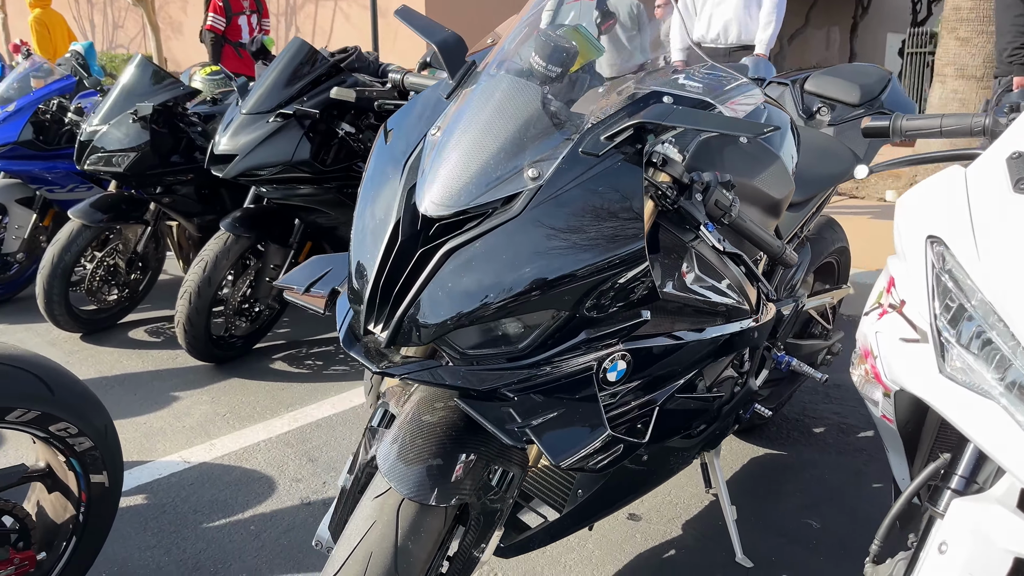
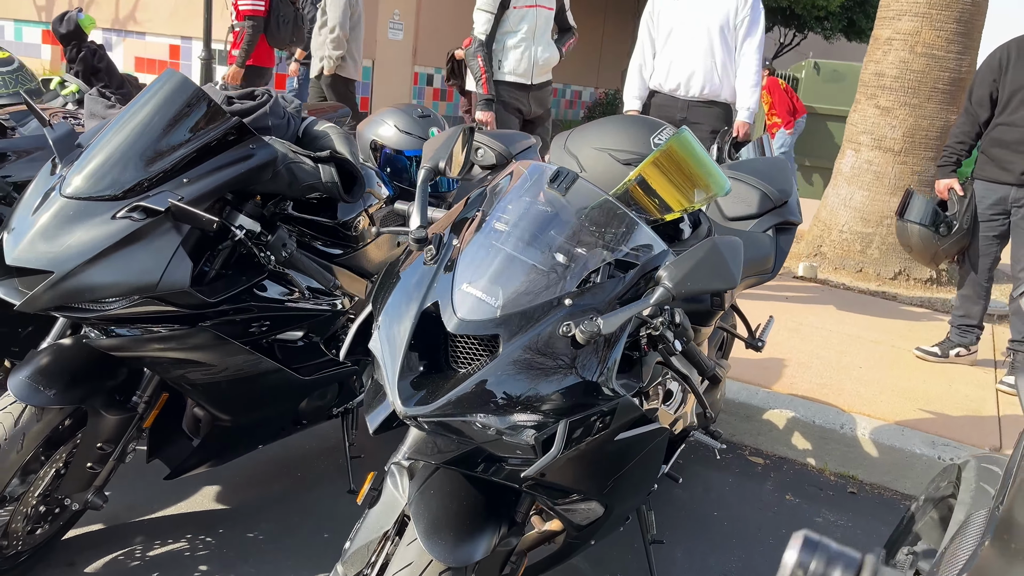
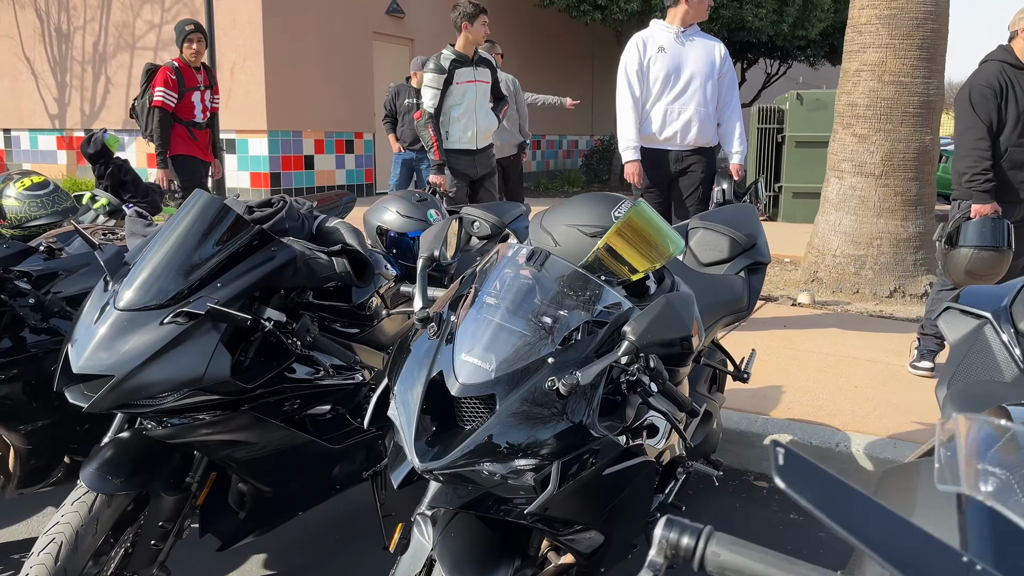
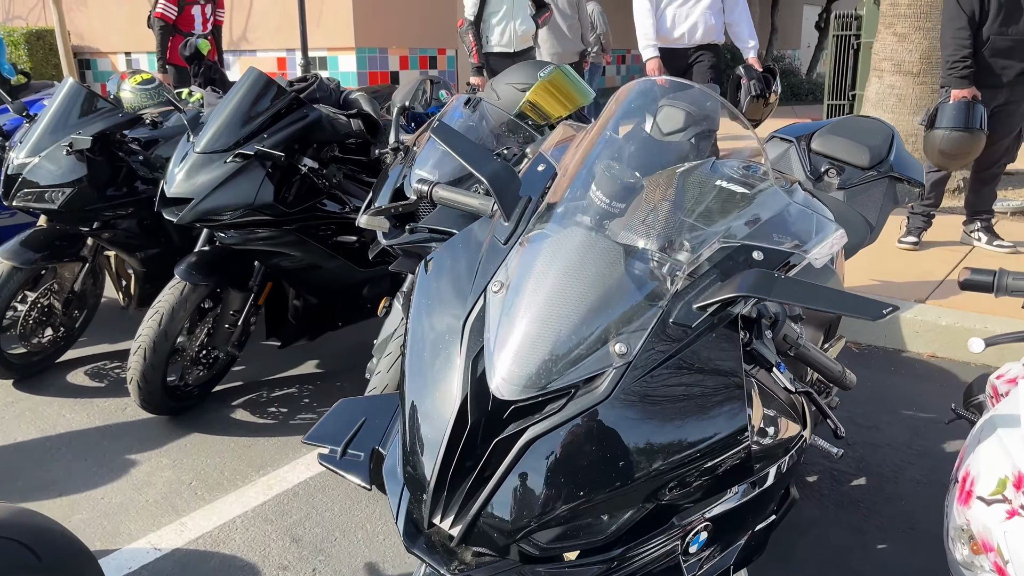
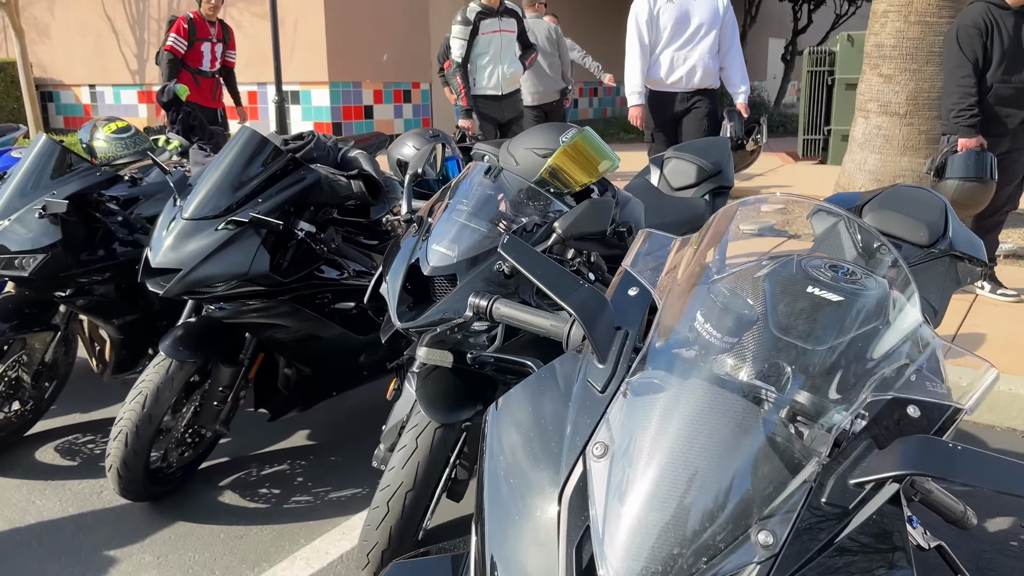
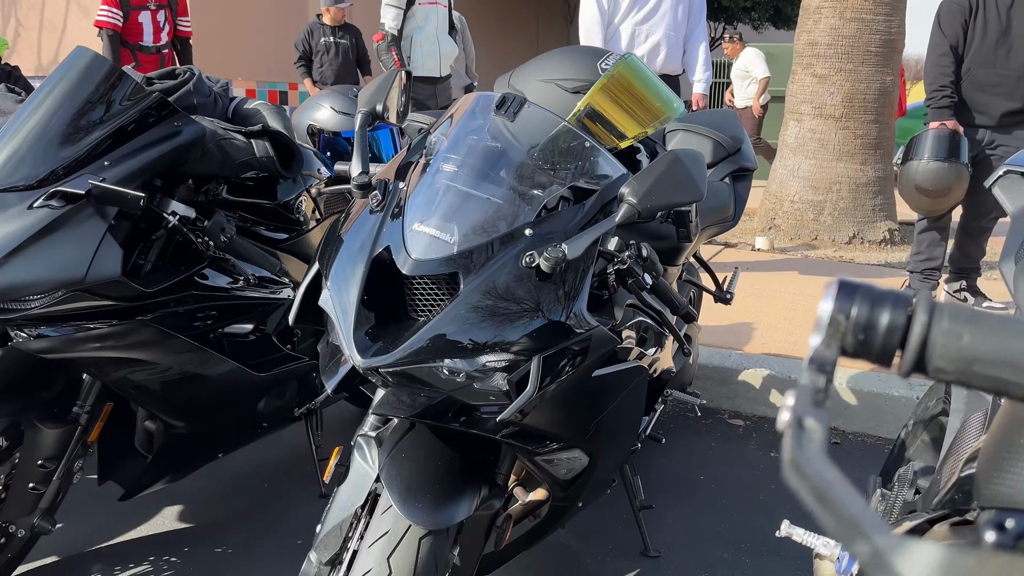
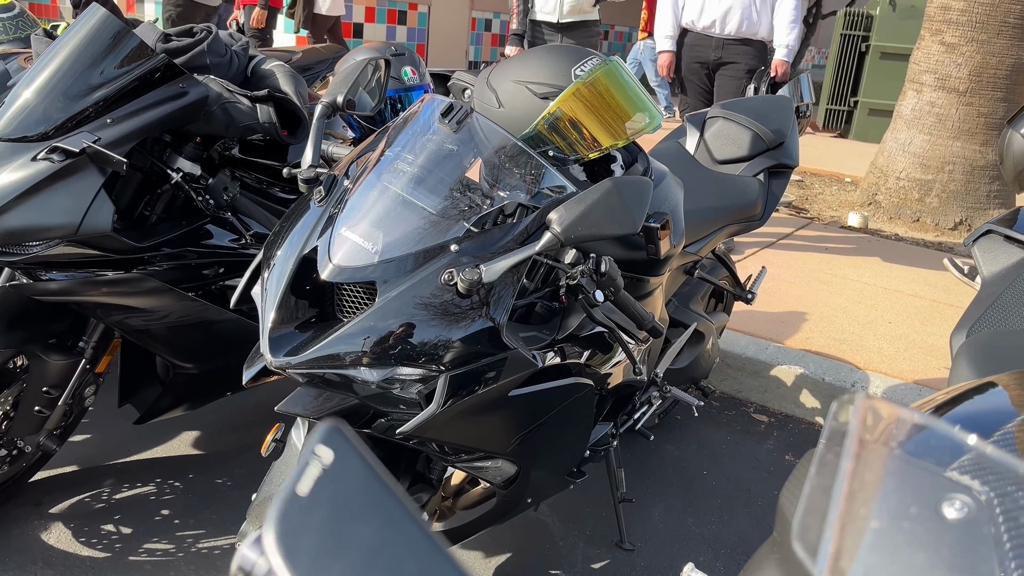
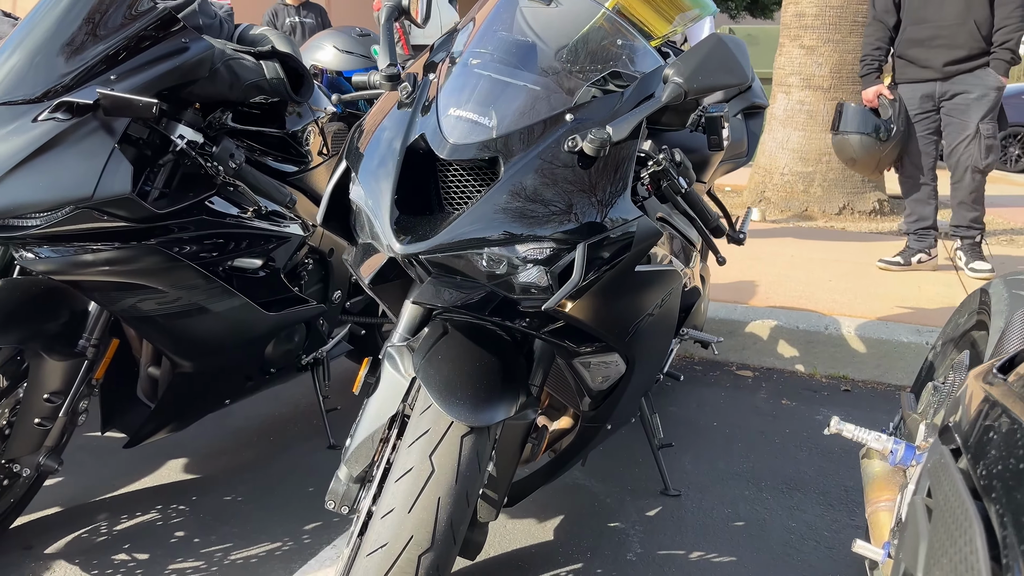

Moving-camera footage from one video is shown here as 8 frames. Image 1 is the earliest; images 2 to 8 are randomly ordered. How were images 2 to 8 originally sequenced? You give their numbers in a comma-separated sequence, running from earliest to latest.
4, 5, 3, 6, 8, 2, 7
